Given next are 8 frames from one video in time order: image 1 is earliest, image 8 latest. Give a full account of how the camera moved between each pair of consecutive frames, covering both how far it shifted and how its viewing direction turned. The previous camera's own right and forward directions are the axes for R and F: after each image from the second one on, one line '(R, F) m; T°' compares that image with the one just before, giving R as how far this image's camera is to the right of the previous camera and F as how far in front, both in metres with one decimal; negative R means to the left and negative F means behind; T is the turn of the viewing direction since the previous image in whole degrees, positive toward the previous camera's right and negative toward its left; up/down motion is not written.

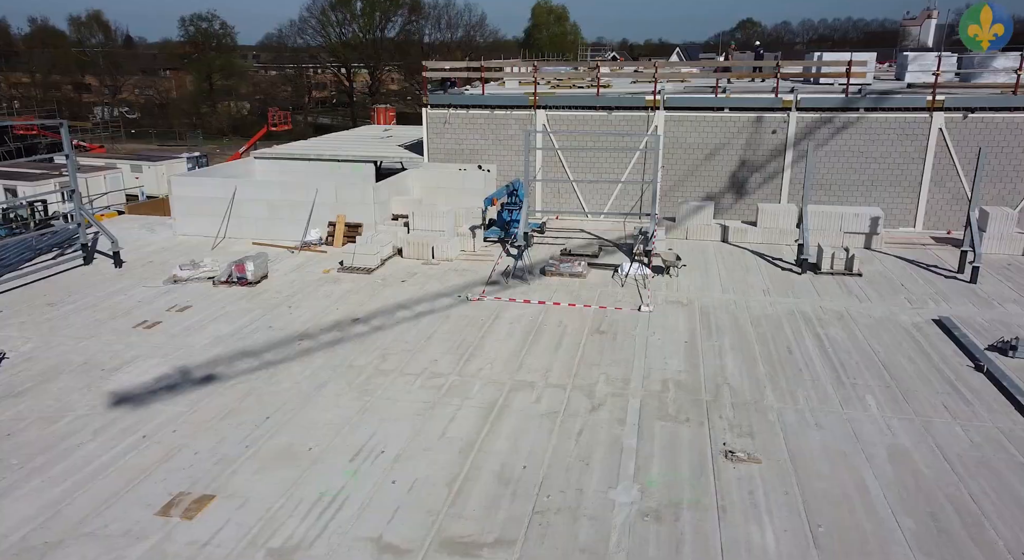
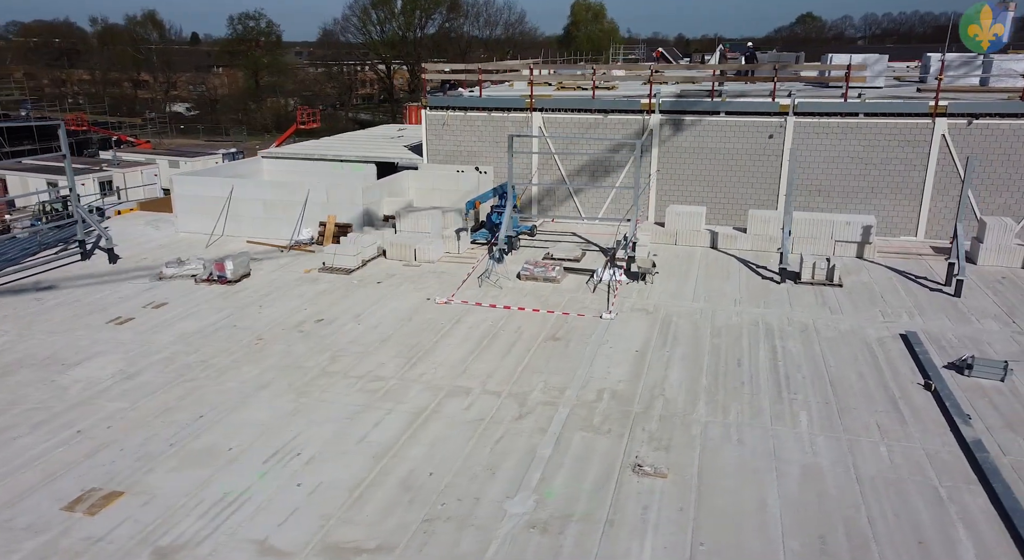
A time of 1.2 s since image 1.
(+1.4, 0.0) m; -4°
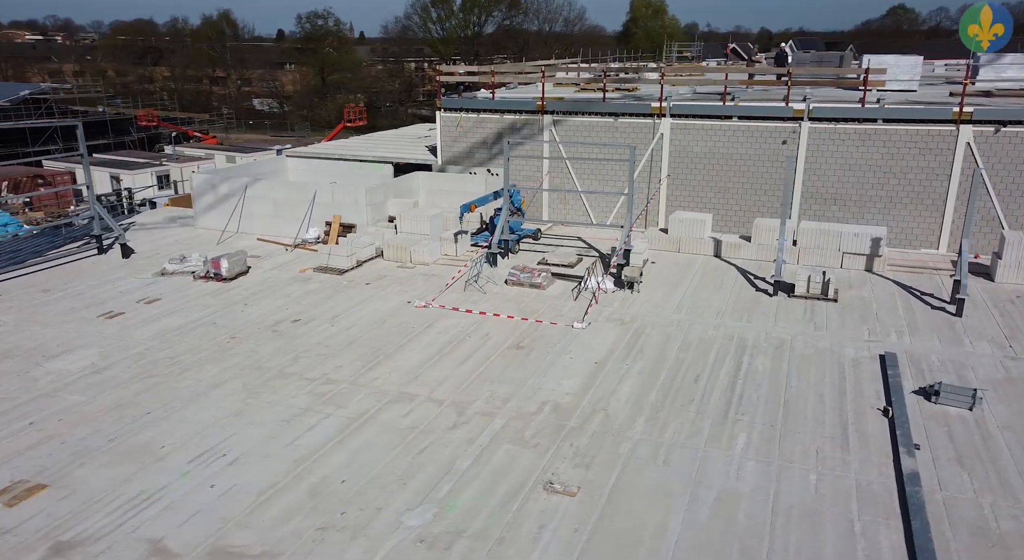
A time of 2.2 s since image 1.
(+1.5, +0.1) m; -5°
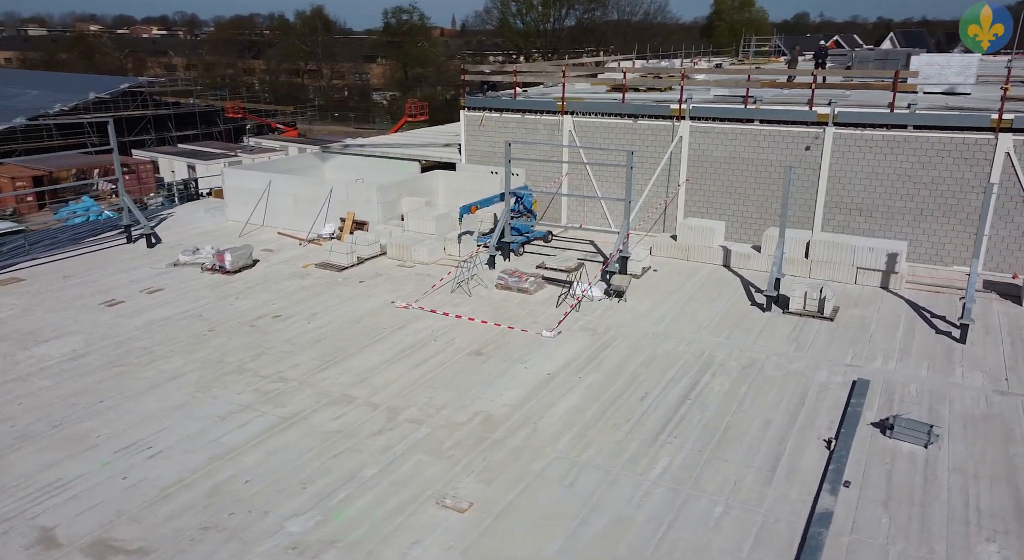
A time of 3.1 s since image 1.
(+1.8, +0.2) m; -7°
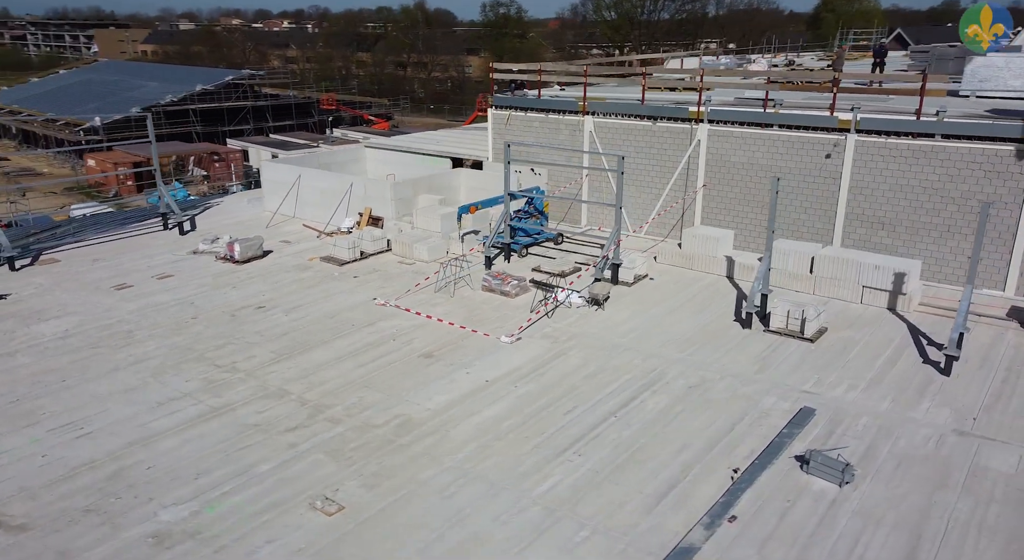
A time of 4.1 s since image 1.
(+2.2, +0.2) m; -8°
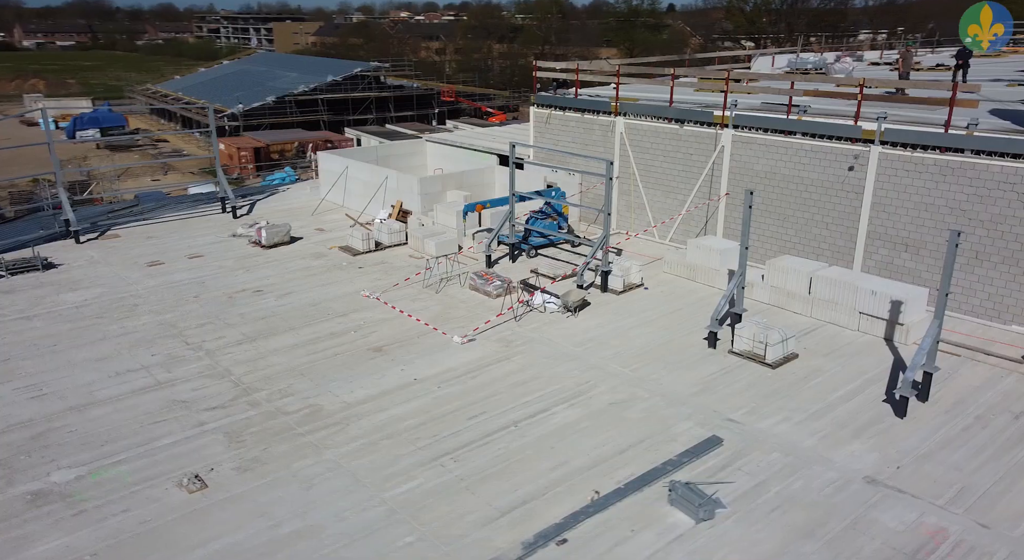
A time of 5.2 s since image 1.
(+2.8, +0.2) m; -10°
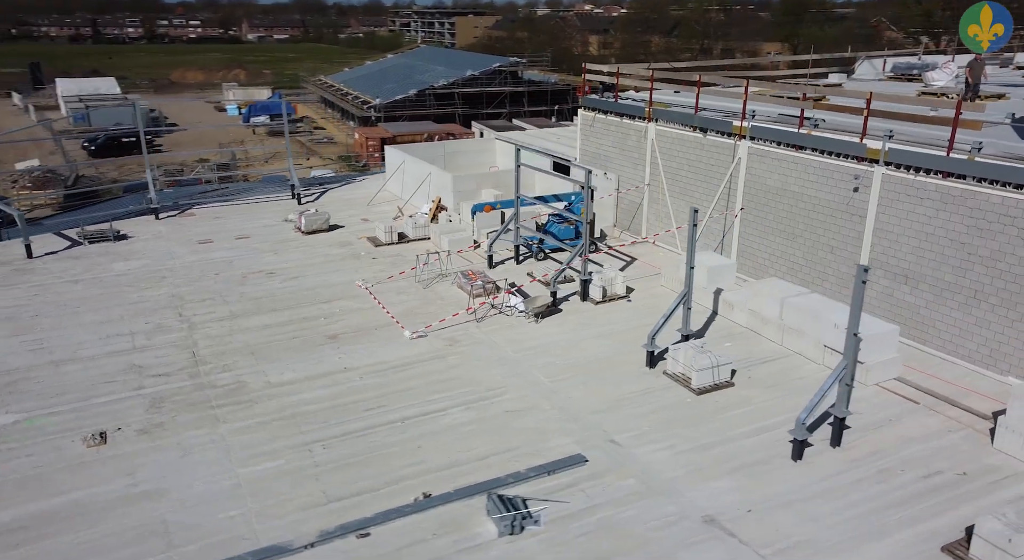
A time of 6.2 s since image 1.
(+3.3, +0.1) m; -12°
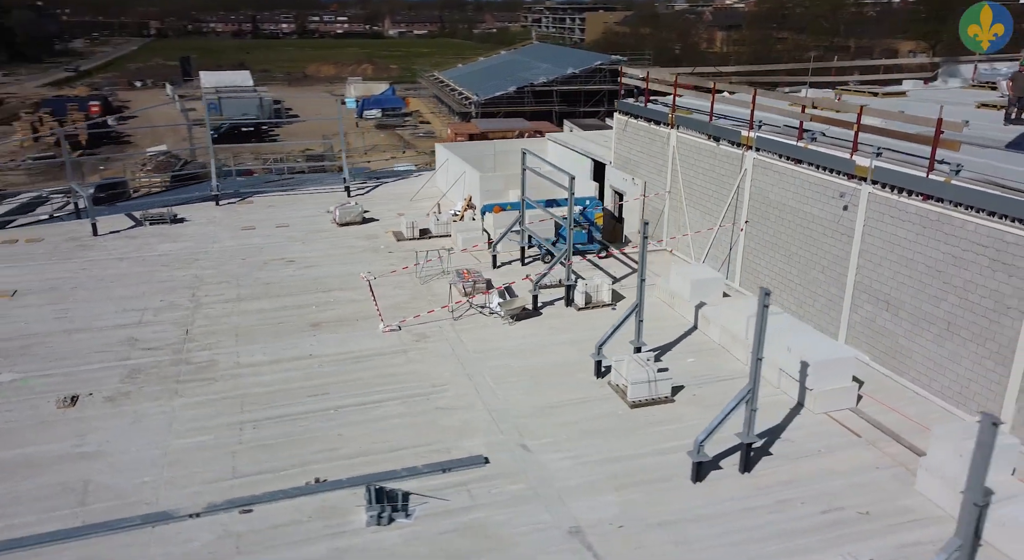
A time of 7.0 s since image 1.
(+2.4, -0.1) m; -9°
